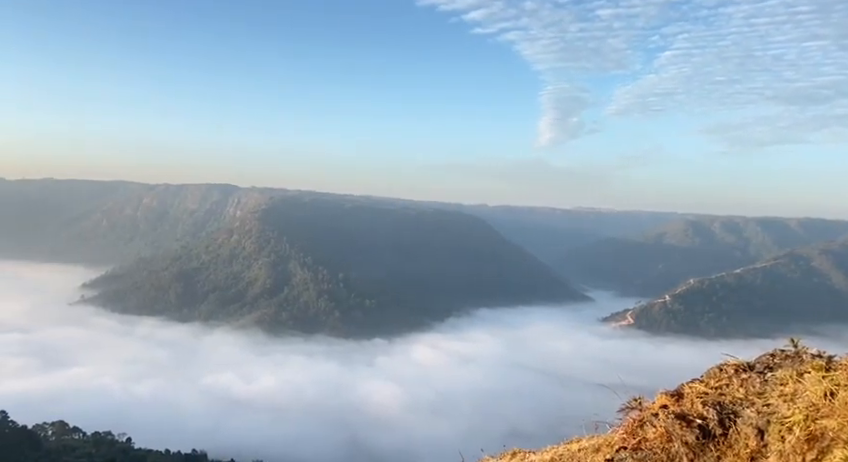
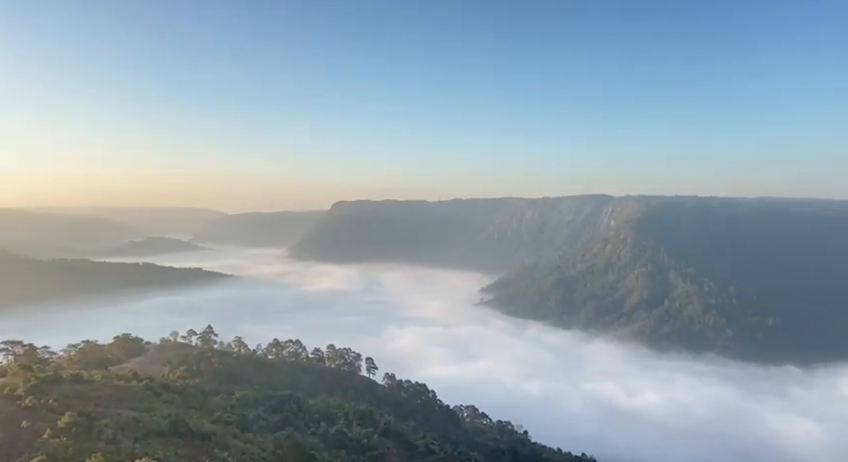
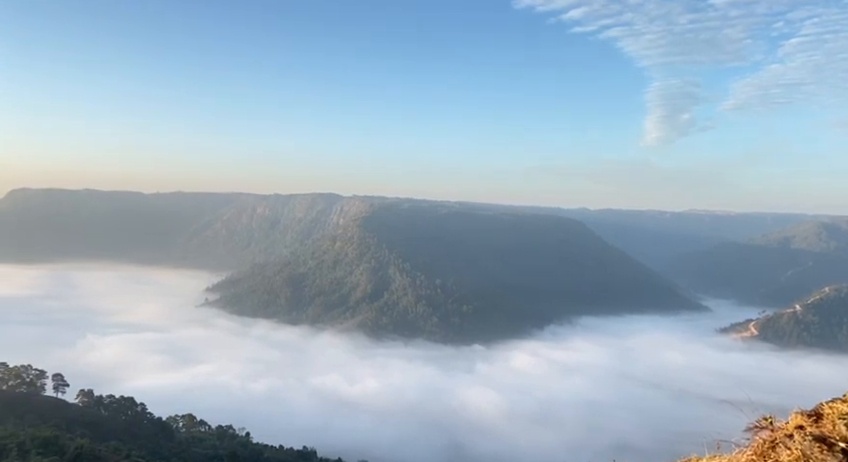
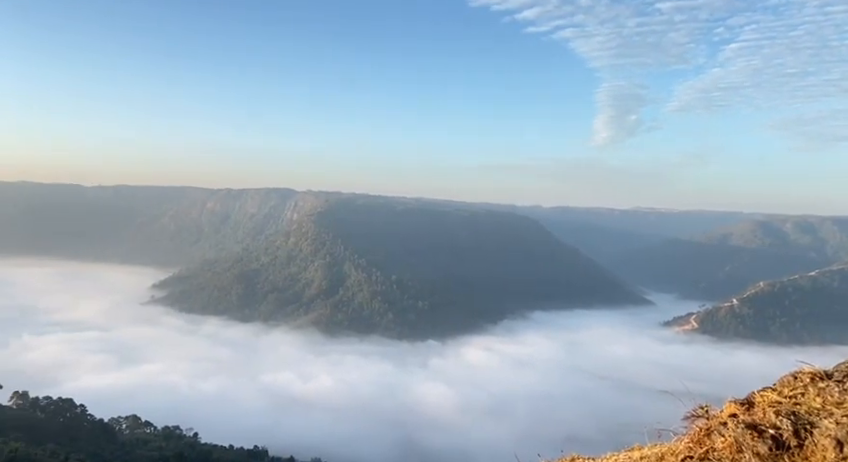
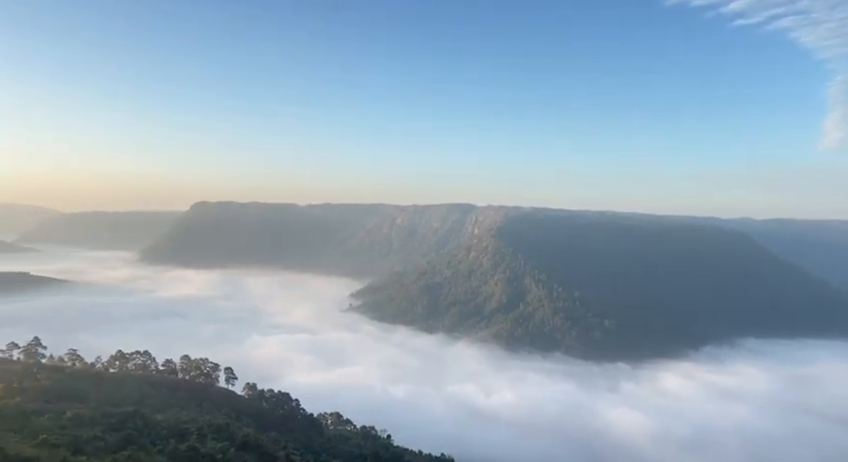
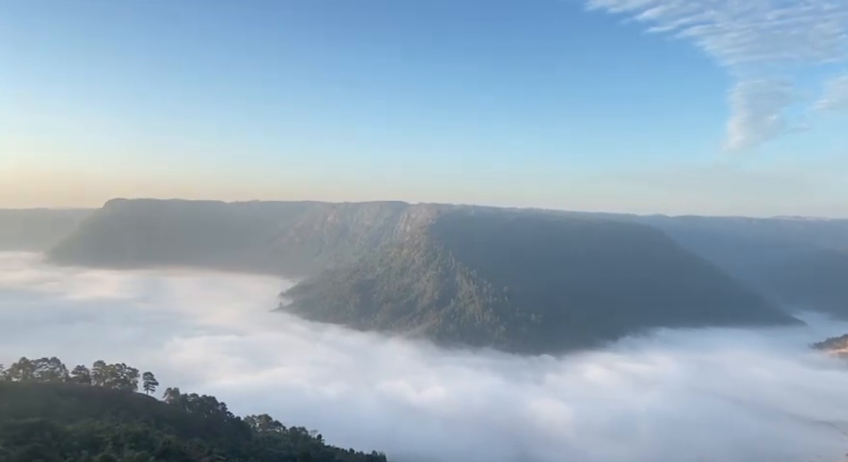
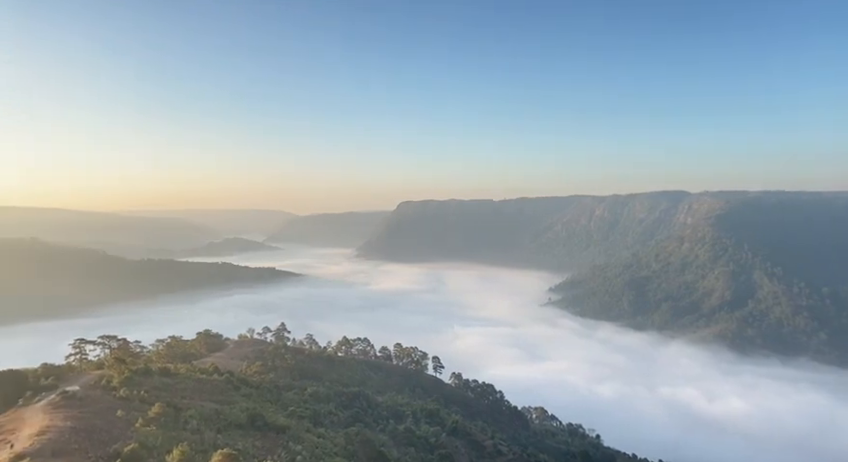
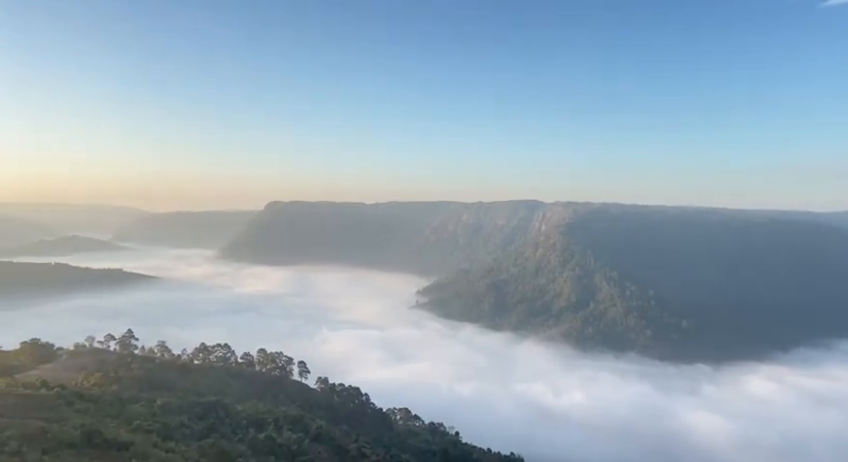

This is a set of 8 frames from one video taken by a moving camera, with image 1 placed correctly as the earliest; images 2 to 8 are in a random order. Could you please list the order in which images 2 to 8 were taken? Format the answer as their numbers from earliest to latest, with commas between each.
4, 3, 6, 5, 8, 2, 7
